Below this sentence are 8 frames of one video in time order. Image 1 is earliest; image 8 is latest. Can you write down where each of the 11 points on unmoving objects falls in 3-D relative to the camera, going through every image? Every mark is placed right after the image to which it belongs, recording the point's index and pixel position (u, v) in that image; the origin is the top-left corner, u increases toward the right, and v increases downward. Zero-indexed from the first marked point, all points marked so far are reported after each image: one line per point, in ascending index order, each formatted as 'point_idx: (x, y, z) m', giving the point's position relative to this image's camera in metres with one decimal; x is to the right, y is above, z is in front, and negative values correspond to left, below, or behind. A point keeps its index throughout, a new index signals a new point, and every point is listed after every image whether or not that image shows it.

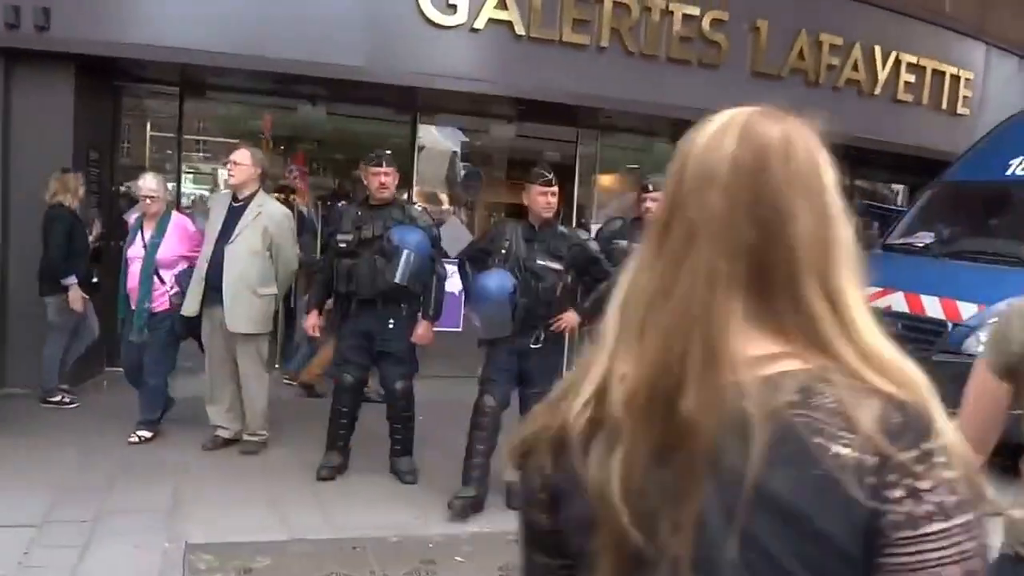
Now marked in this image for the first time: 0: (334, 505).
0: (-1.1, -1.3, +5.6) m
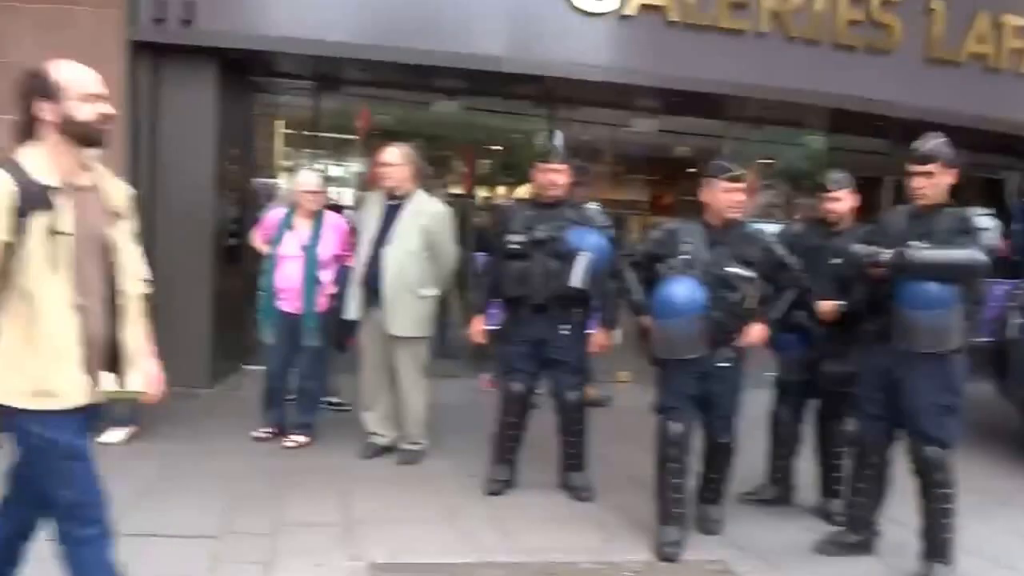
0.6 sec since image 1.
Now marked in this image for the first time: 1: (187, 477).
0: (0.0, -1.3, +5.2) m
1: (-1.9, -1.1, +5.6) m
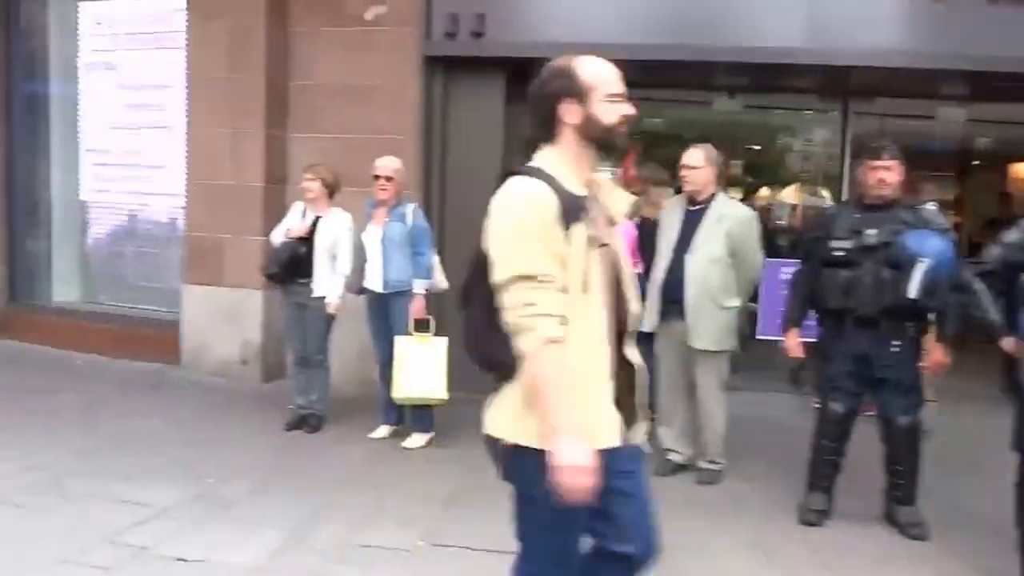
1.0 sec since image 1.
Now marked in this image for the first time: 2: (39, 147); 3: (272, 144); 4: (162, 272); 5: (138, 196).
0: (+1.6, -1.4, +4.7) m
1: (-0.2, -1.2, +5.5) m
2: (-4.7, +1.4, +9.5) m
3: (-1.9, +1.1, +7.4) m
4: (-3.3, +0.2, +8.9) m
5: (-3.6, +0.9, +9.0) m
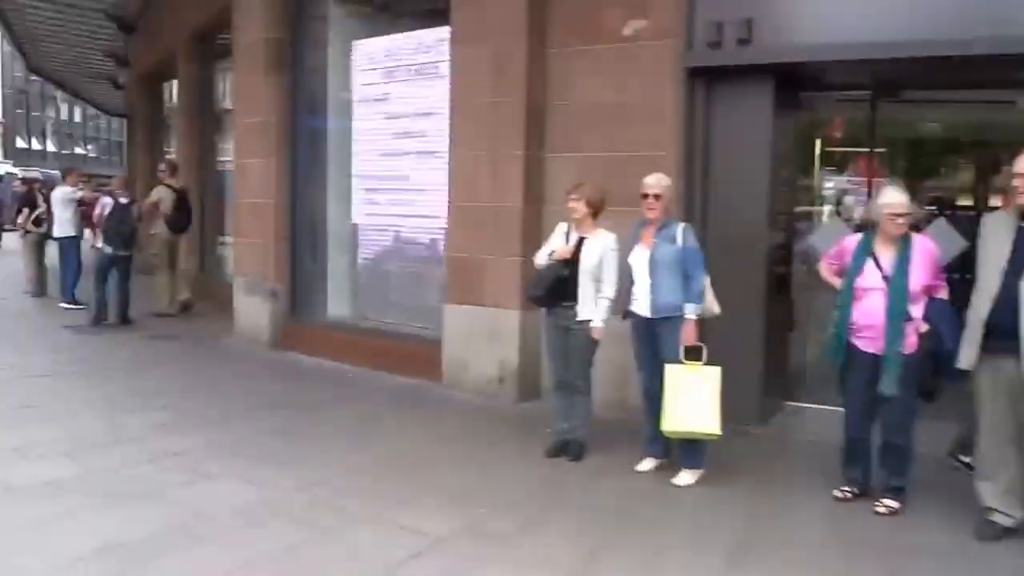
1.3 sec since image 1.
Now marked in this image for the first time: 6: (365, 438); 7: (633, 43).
0: (+2.9, -1.5, +3.9) m
1: (+1.3, -1.3, +5.1) m
2: (-2.1, +1.2, +10.1) m
3: (+0.1, +1.0, +7.4) m
4: (-0.9, 0.0, +9.2) m
5: (-1.1, +0.7, +9.4) m
6: (-1.0, -1.0, +6.4) m
7: (+0.9, +1.8, +6.9) m
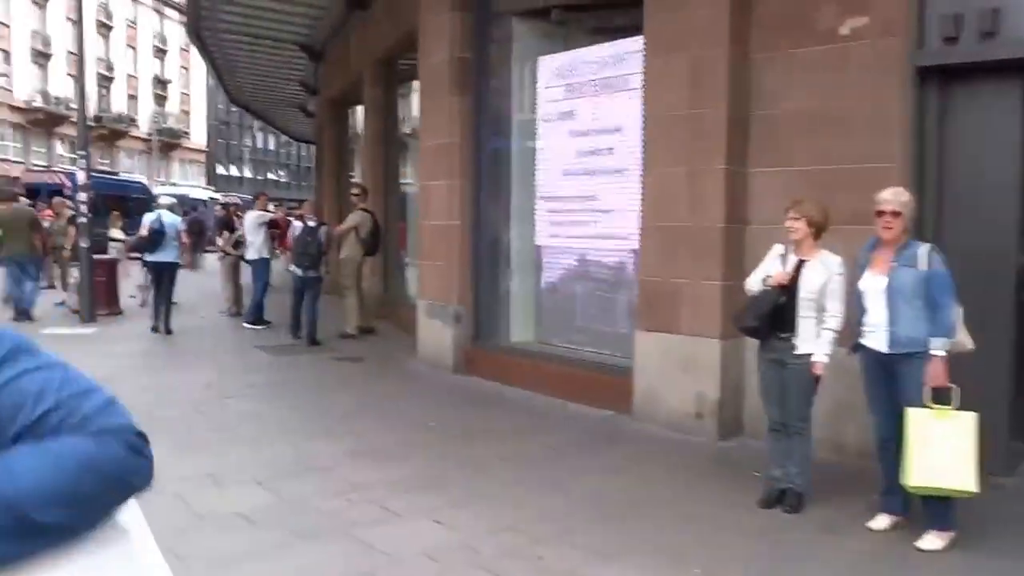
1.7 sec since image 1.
0: (+3.6, -1.6, +2.8) m
1: (+2.3, -1.5, +4.3) m
2: (-0.1, +1.0, +9.9) m
3: (+1.6, +0.8, +6.8) m
4: (+0.9, -0.2, +8.8) m
5: (+0.8, +0.5, +9.0) m
6: (+0.3, -1.2, +6.0) m
7: (+2.2, +1.6, +6.2) m
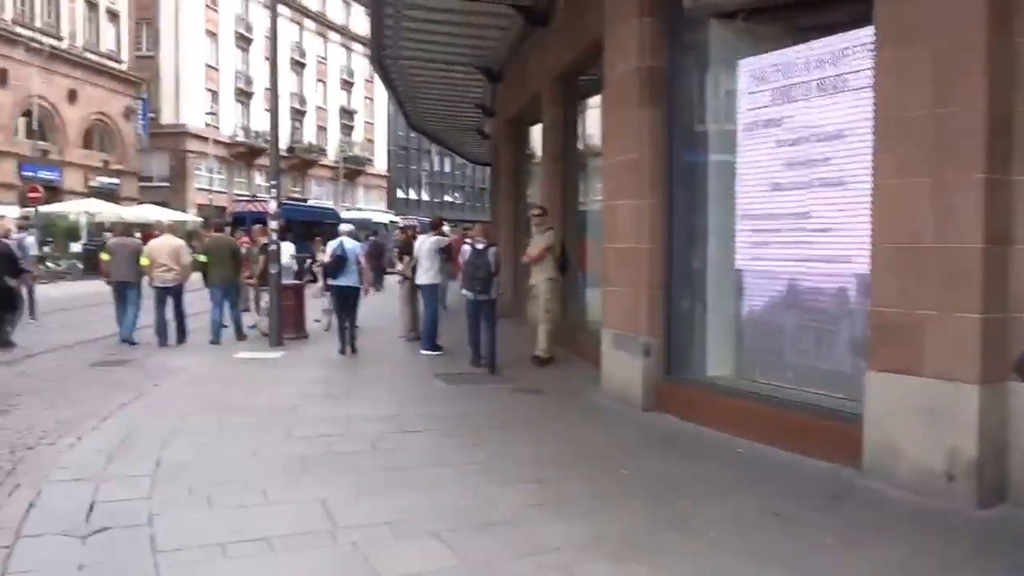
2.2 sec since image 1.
0: (+4.1, -1.7, +1.3) m
1: (+3.1, -1.6, +3.0) m
2: (+1.8, +0.7, +9.0) m
3: (+2.8, +0.6, +5.6) m
4: (+2.6, -0.5, +7.7) m
5: (+2.4, +0.2, +7.9) m
6: (+1.4, -1.4, +5.0) m
7: (+3.4, +1.4, +5.0) m
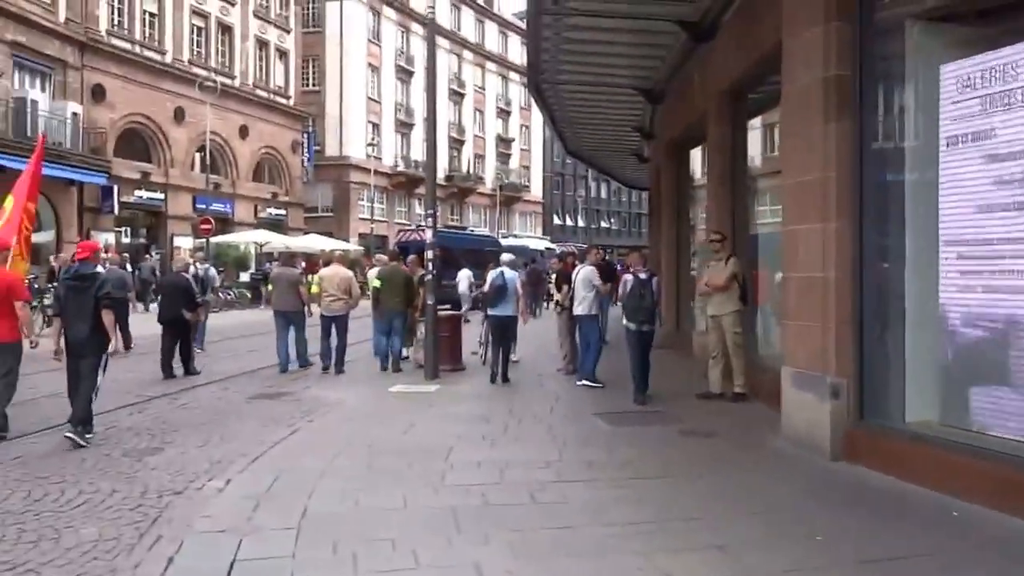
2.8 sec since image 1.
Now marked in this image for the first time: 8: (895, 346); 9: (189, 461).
0: (+4.3, -1.8, -0.1) m
1: (+3.6, -1.8, +1.7) m
2: (+3.2, +0.4, +8.0) m
3: (+3.7, +0.4, +4.4) m
4: (+3.8, -0.7, +6.5) m
5: (+3.7, -0.1, +6.8) m
6: (+2.2, -1.6, +4.0) m
7: (+4.2, +1.2, +3.7) m
8: (+3.2, -0.5, +7.9) m
9: (-2.6, -1.4, +7.5) m
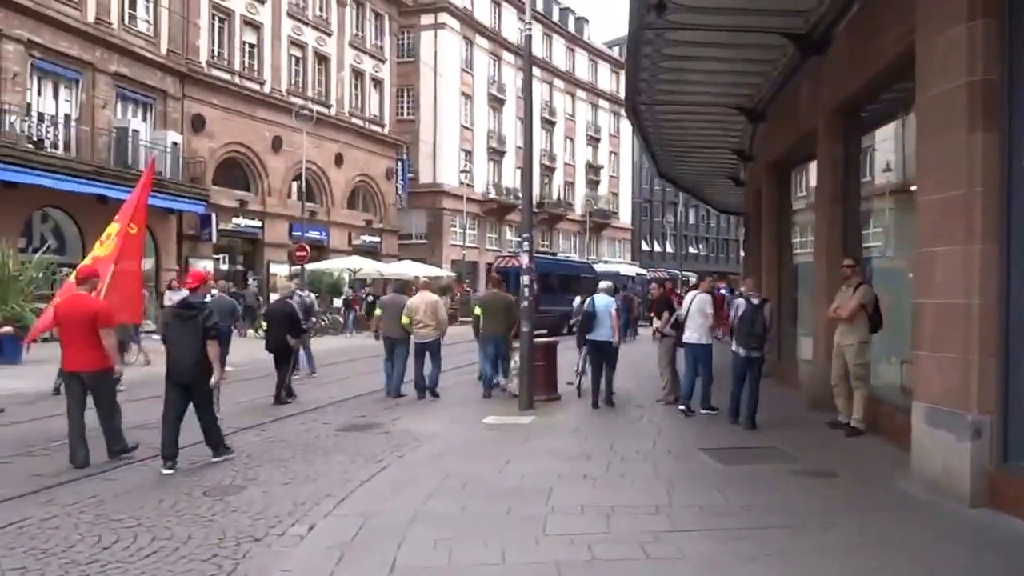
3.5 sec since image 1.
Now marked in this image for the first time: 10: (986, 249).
0: (+4.3, -1.8, -1.1) m
1: (+3.8, -1.8, +0.8) m
2: (+4.0, +0.2, +7.1) m
3: (+4.2, +0.2, +3.5) m
4: (+4.4, -0.9, +5.5) m
5: (+4.4, -0.2, +5.8) m
6: (+2.6, -1.7, +3.2) m
7: (+4.5, +1.1, +2.8) m
8: (+4.0, -0.7, +7.0) m
9: (-1.8, -1.6, +7.1) m
10: (+3.6, +0.3, +7.2) m
